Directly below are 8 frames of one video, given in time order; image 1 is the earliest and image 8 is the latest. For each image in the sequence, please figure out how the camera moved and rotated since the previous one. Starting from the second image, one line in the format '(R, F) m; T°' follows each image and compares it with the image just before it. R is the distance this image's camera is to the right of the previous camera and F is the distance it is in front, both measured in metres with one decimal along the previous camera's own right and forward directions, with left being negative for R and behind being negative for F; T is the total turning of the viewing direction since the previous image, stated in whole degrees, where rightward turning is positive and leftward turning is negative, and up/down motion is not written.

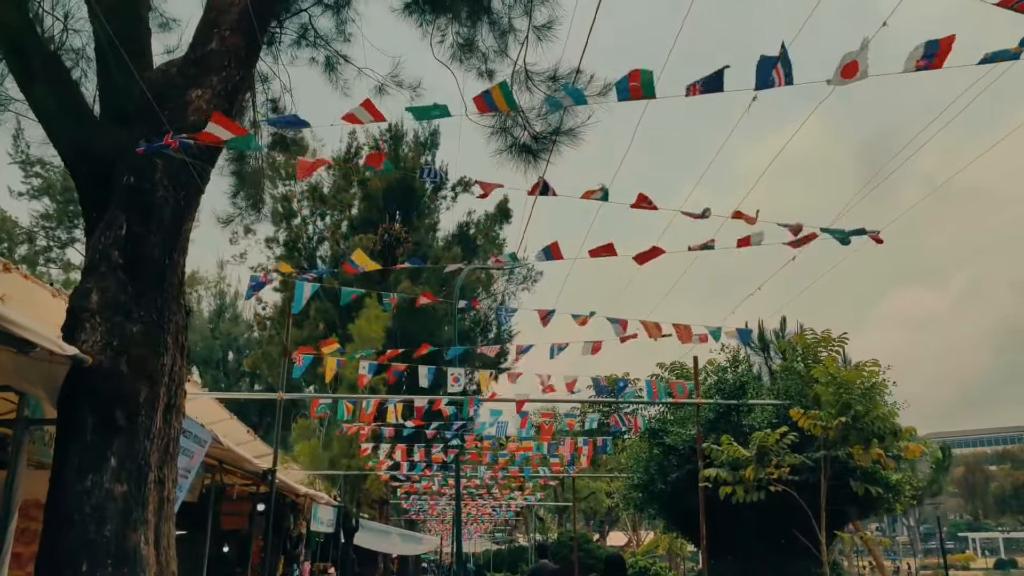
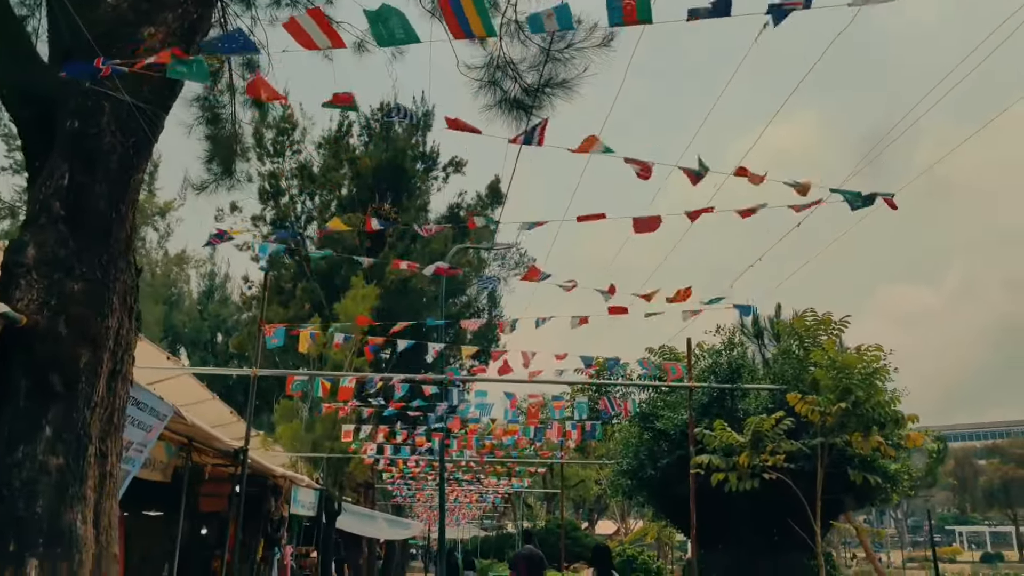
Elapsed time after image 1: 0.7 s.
(+0.1, +0.4) m; 0°
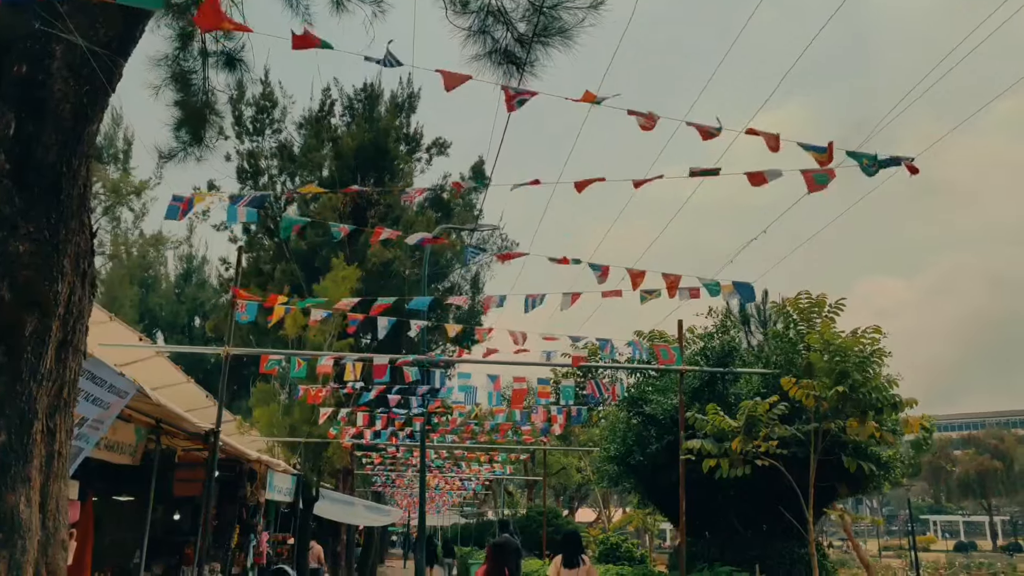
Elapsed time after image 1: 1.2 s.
(0.0, +0.3) m; +1°
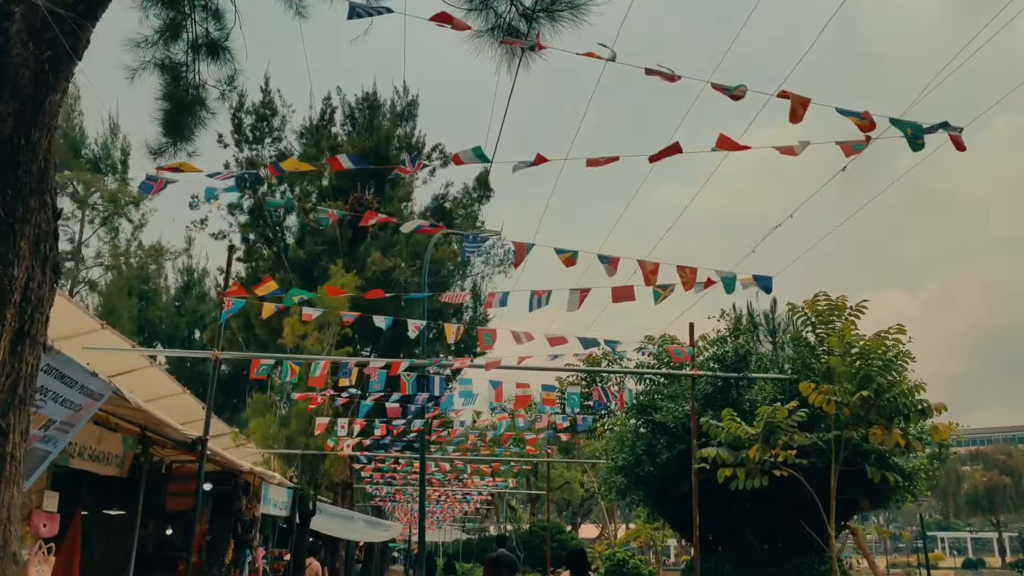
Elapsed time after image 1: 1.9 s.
(0.0, +0.4) m; 0°
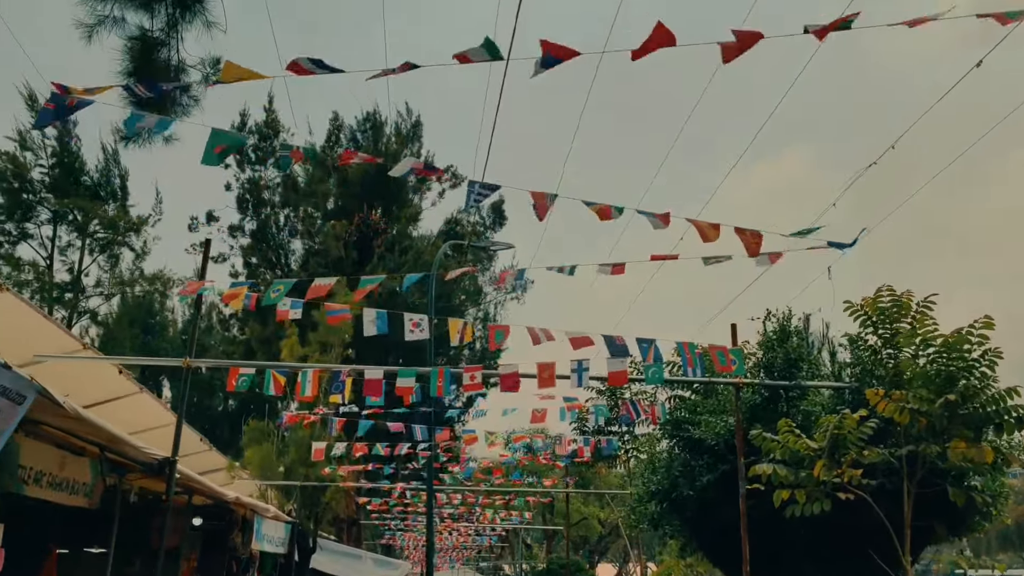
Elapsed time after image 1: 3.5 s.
(0.0, +1.0) m; -1°
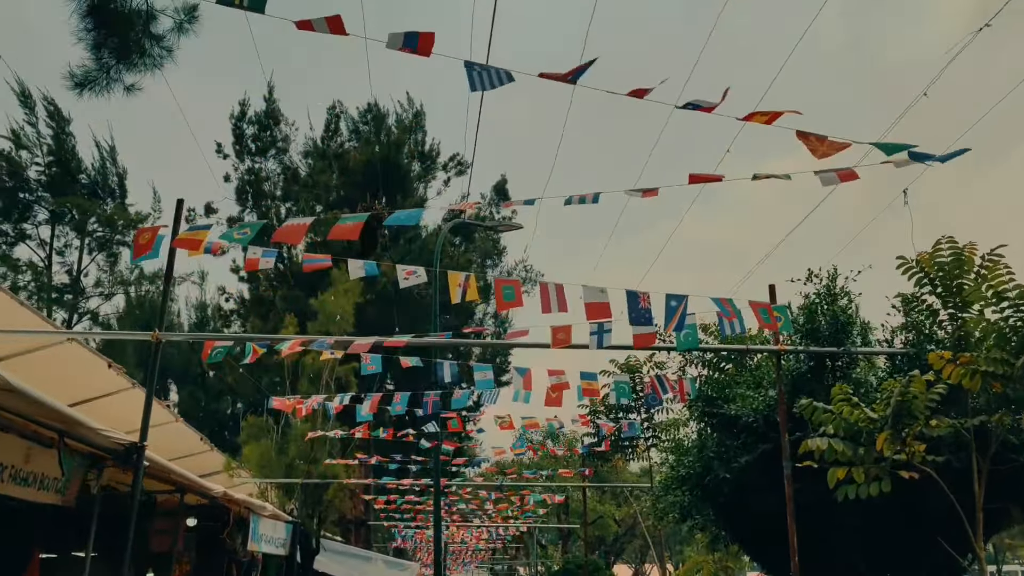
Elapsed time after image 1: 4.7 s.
(0.0, +0.8) m; -1°
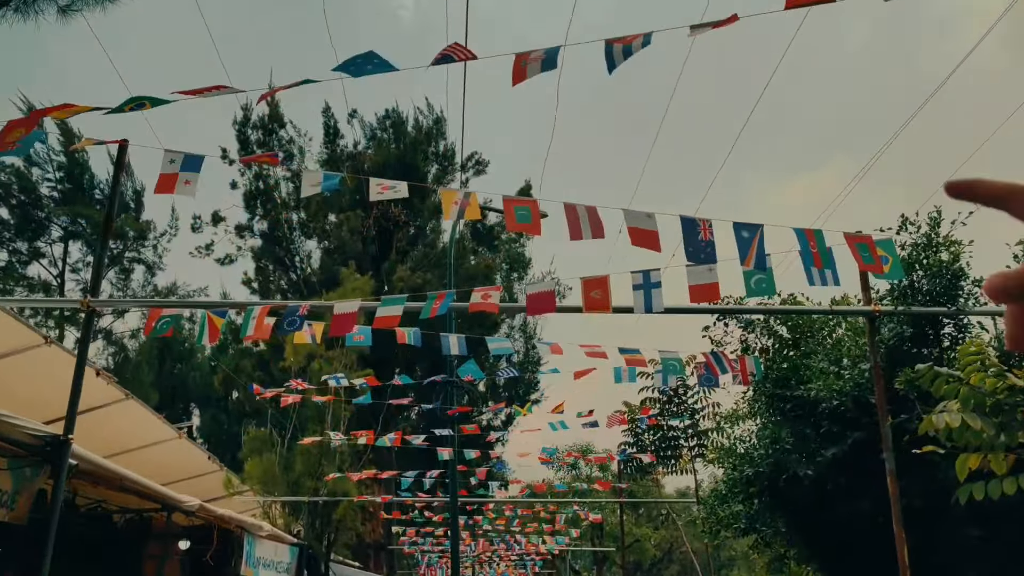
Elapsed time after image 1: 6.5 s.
(0.0, +1.3) m; -2°
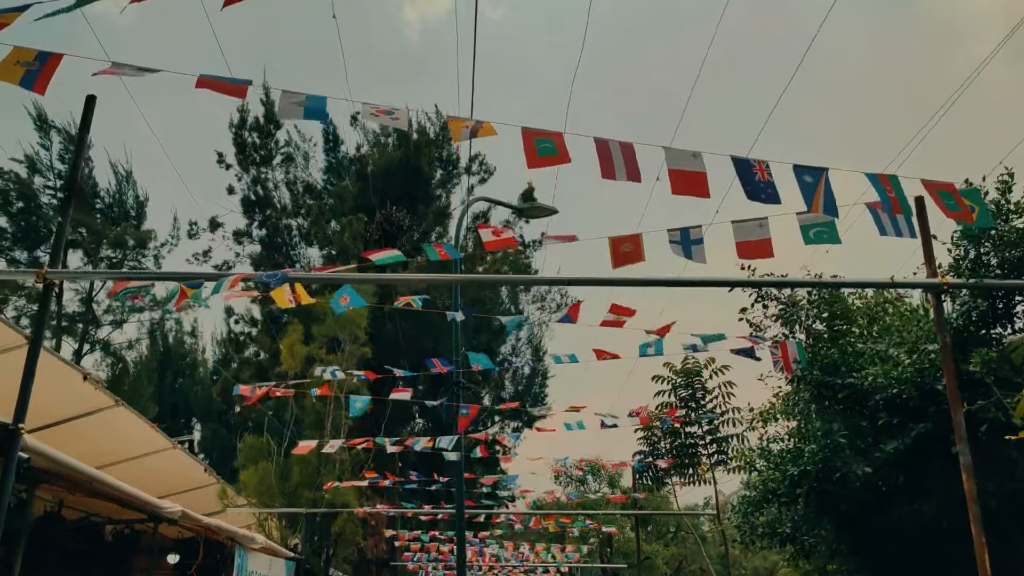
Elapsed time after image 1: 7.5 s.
(-0.1, +0.6) m; 0°
